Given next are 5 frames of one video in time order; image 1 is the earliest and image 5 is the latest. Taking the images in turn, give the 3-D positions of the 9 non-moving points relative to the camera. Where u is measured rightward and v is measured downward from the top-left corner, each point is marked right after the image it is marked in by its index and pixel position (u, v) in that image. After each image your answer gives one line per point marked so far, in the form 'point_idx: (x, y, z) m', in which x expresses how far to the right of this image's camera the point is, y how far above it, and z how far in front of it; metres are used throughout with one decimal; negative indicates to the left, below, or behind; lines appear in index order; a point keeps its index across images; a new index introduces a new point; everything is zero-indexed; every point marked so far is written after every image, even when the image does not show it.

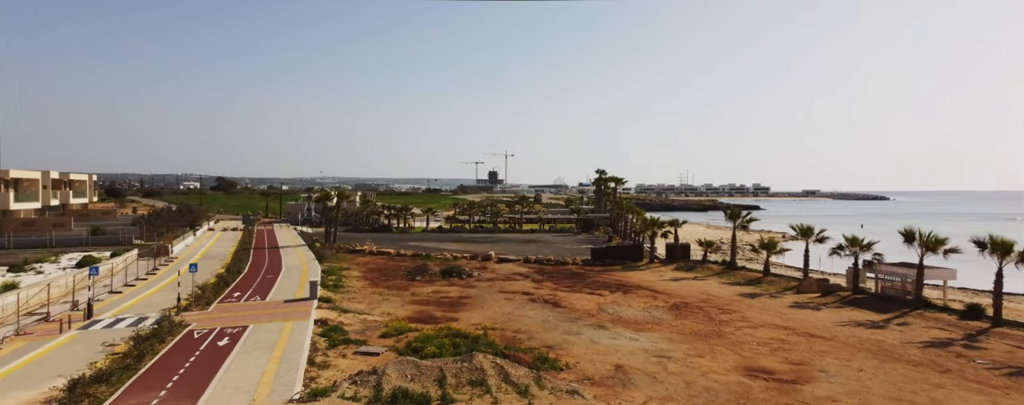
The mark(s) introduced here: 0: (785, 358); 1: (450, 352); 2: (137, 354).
0: (+9.0, -5.1, +18.8) m
1: (-2.1, -5.1, +19.3) m
2: (-11.2, -4.5, +17.0) m
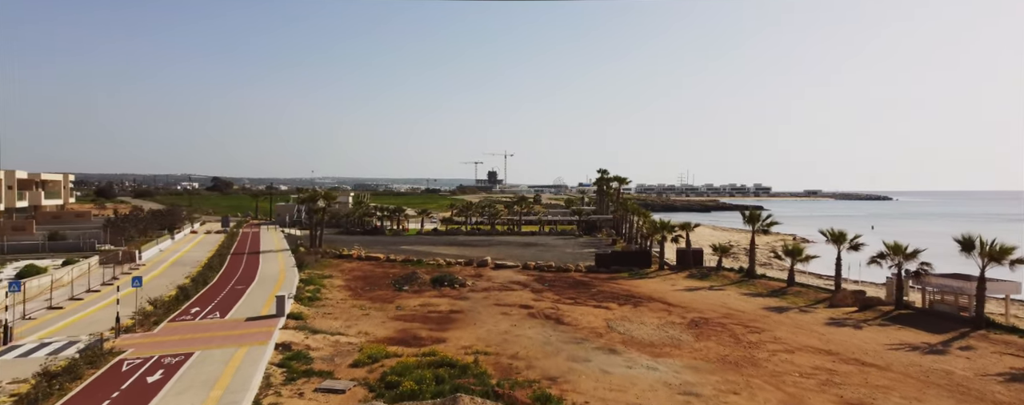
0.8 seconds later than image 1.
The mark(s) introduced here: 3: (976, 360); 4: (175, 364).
0: (+8.8, -5.2, +15.4) m
1: (-2.2, -5.2, +15.9) m
2: (-11.3, -4.6, +13.6) m
3: (+14.7, -5.0, +18.2) m
4: (-9.9, -4.7, +16.9) m
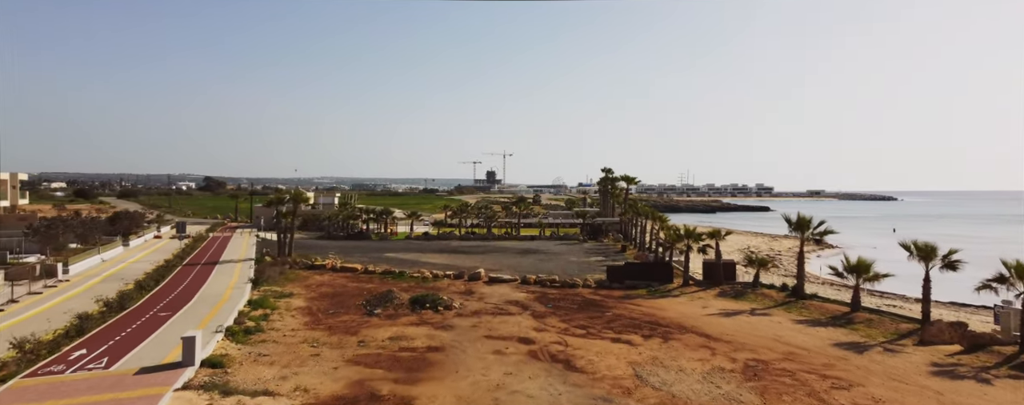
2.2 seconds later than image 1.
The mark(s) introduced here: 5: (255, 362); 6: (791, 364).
0: (+8.7, -5.4, +9.1) m
1: (-2.4, -5.4, +9.6) m
2: (-11.5, -4.8, +7.3) m
3: (+14.6, -5.2, +11.9) m
4: (-10.1, -4.9, +10.6) m
5: (-8.5, -5.3, +18.9) m
6: (+9.3, -5.4, +19.1) m
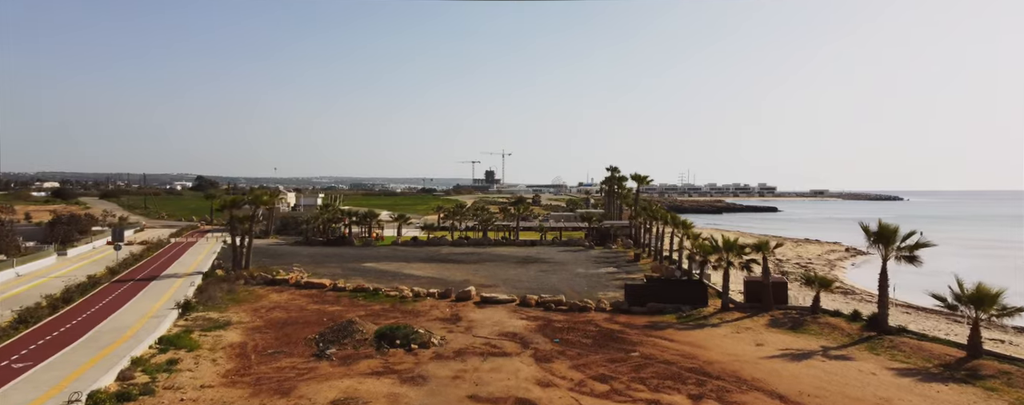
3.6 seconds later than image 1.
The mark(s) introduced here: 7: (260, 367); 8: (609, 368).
0: (+8.6, -5.7, +2.4) m
1: (-2.5, -5.6, +2.9) m
2: (-11.6, -5.0, +0.5) m
3: (+14.4, -5.4, +5.3) m
4: (-10.2, -5.2, +3.8) m
5: (-8.6, -5.5, +12.2) m
6: (+9.2, -5.6, +12.4) m
7: (-8.6, -5.6, +19.6) m
8: (+3.3, -5.6, +19.5) m
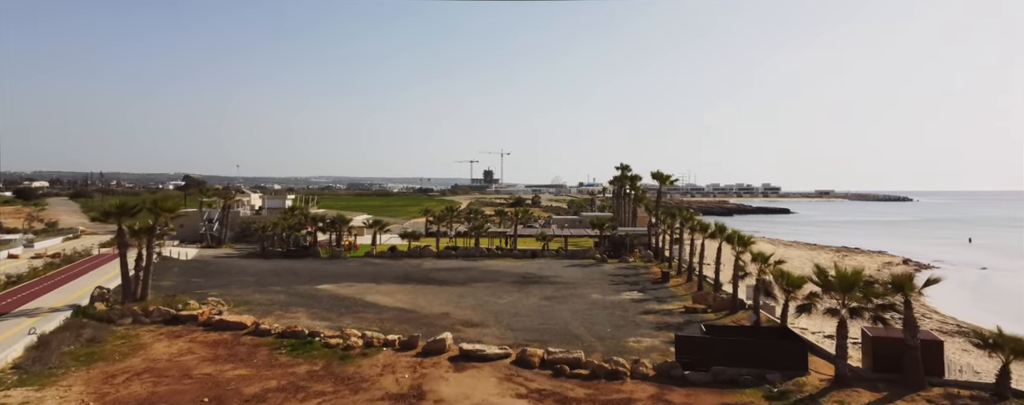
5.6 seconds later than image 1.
0: (+8.4, -6.0, -7.6) m
1: (-2.7, -5.9, -7.2) m
2: (-11.8, -5.4, -9.6) m
3: (+14.3, -5.8, -4.8) m
4: (-10.4, -5.5, -6.3) m
5: (-8.8, -5.8, +2.1) m
6: (+9.0, -5.9, +2.3) m
7: (-8.9, -6.0, +9.5) m
8: (+3.1, -6.0, +9.4) m
